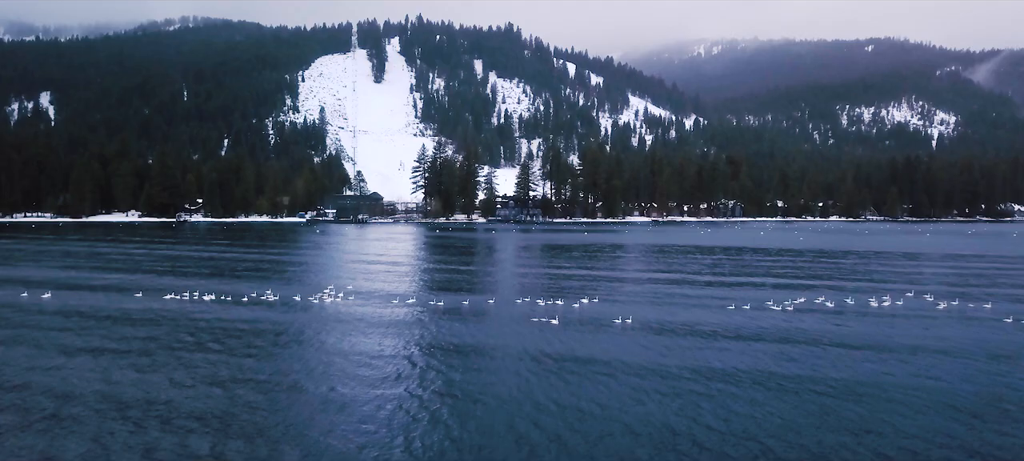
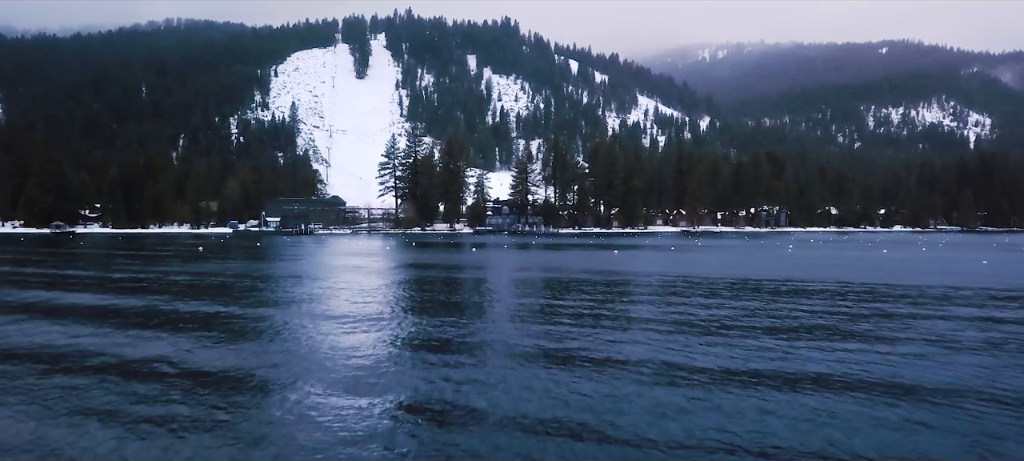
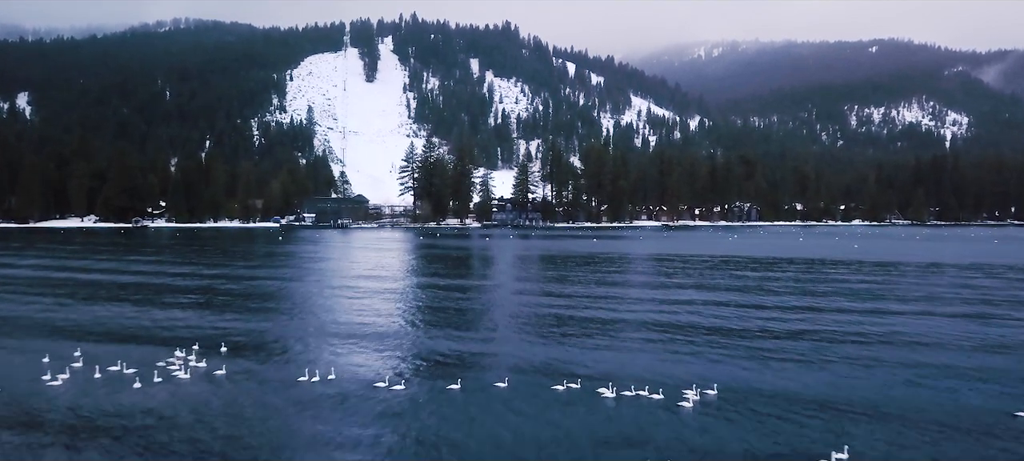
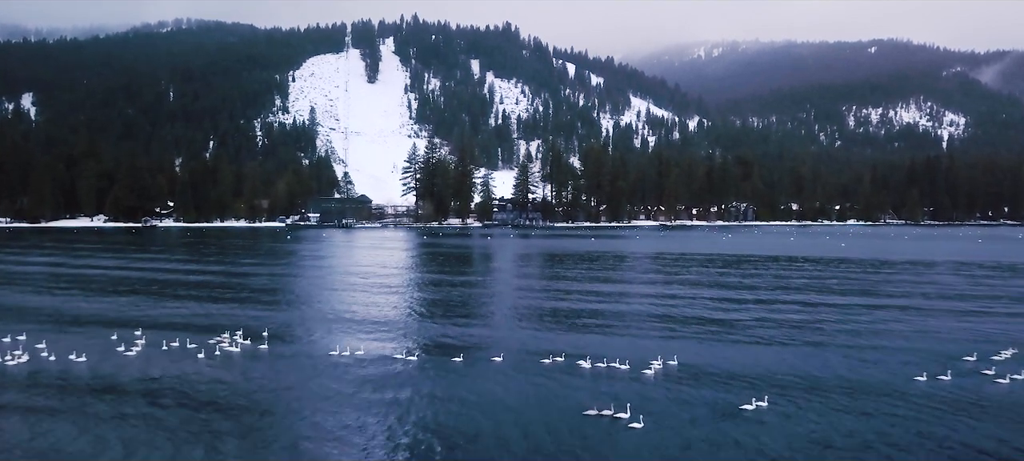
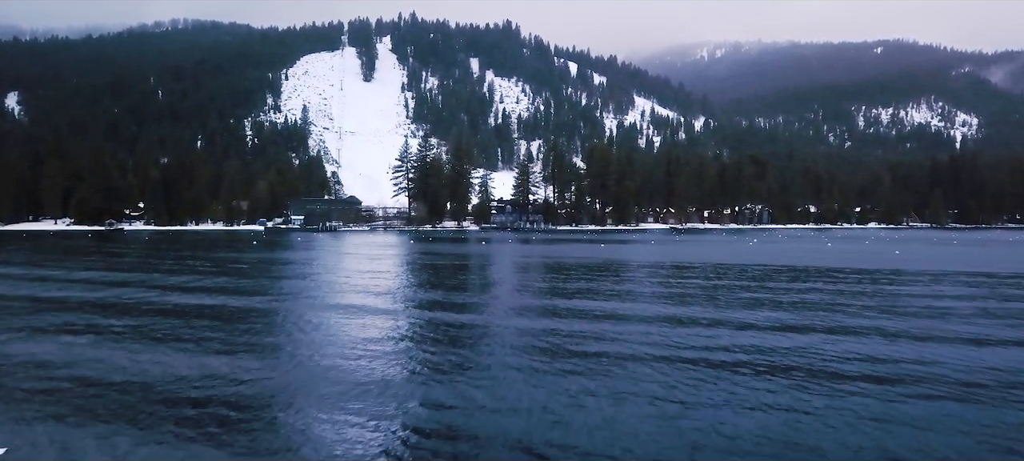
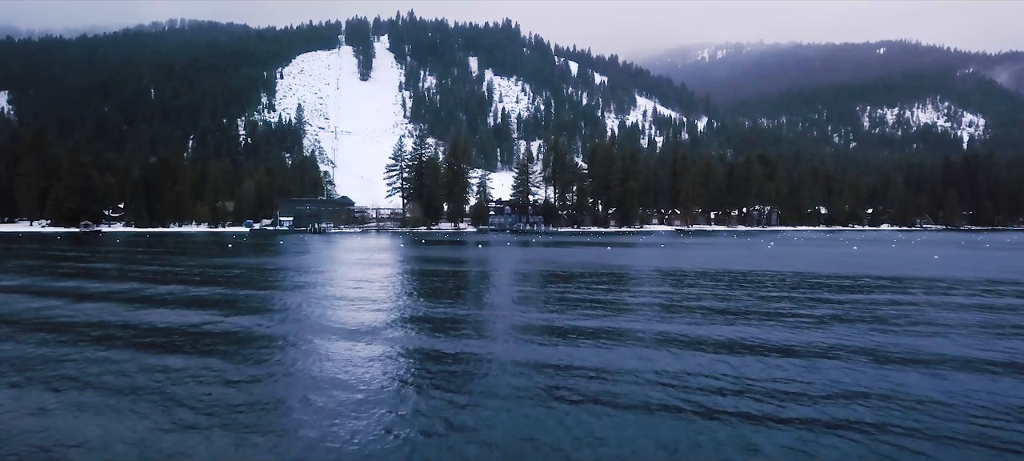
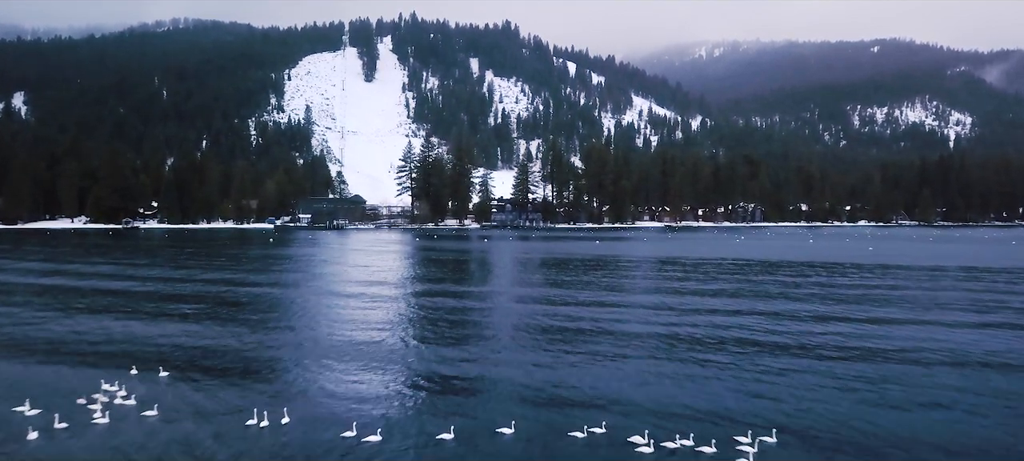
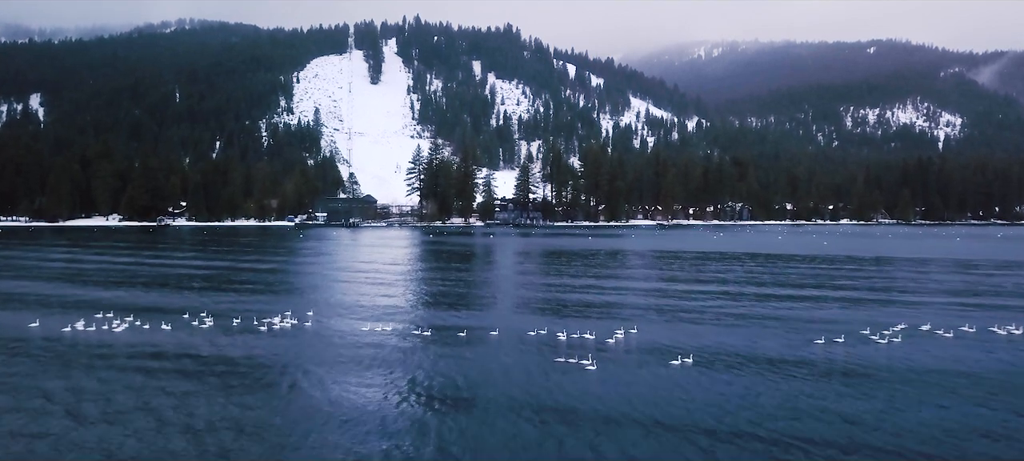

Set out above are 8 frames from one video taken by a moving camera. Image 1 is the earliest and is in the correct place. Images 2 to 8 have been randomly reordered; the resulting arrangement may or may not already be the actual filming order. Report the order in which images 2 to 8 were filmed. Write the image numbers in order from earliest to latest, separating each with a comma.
8, 4, 3, 7, 5, 6, 2
